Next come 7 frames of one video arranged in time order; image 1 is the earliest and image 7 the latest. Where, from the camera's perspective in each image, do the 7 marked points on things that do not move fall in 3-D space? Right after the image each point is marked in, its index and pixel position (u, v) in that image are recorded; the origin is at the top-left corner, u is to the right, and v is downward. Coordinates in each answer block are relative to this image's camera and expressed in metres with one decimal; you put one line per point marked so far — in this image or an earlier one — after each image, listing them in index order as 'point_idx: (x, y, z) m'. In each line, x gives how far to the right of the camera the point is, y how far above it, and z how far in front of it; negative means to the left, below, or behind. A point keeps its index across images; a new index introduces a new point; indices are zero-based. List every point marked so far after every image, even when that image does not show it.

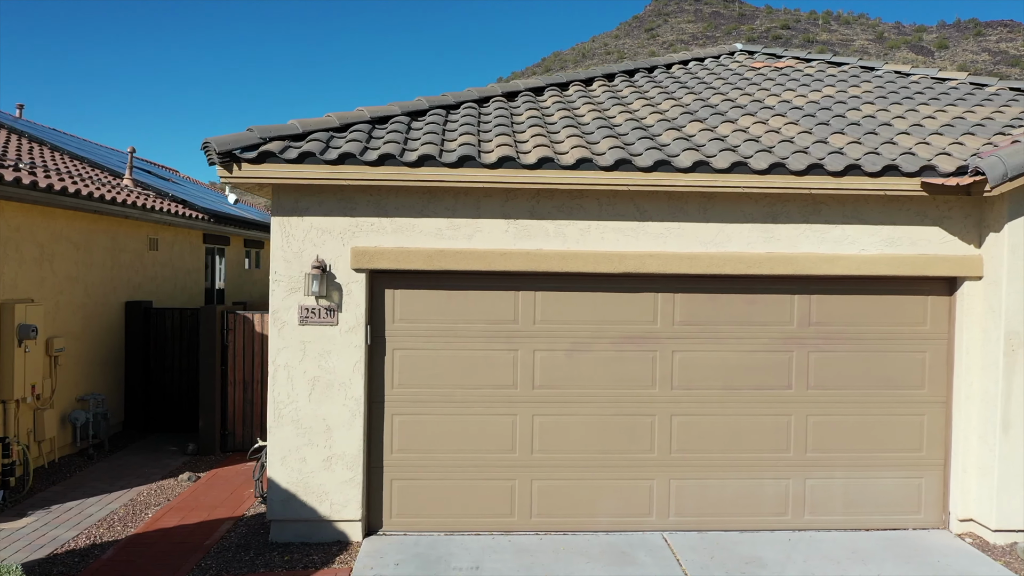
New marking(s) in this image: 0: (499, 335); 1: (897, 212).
0: (-0.1, -0.4, +6.8) m
1: (+3.6, +0.7, +6.8) m
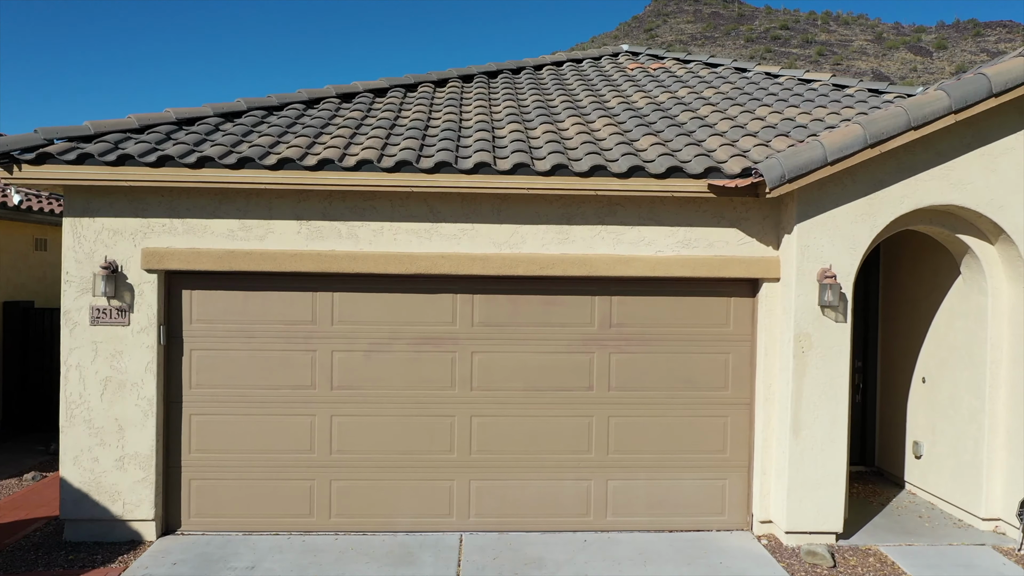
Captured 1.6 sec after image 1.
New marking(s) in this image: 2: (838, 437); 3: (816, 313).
0: (-2.0, -0.4, +6.8) m
1: (+1.7, +0.7, +6.8) m
2: (+3.0, -1.4, +6.6) m
3: (+2.8, -0.2, +6.6) m
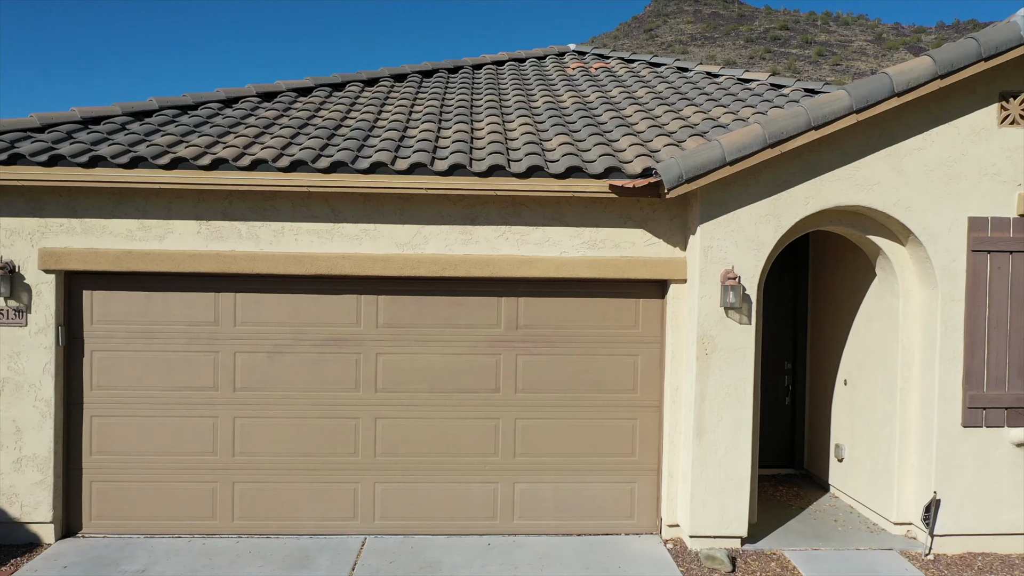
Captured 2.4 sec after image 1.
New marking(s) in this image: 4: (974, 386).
0: (-2.9, -0.5, +6.8) m
1: (+0.8, +0.7, +6.7) m
2: (+2.1, -1.4, +6.5) m
3: (+1.9, -0.2, +6.5) m
4: (+4.2, -0.9, +6.6) m
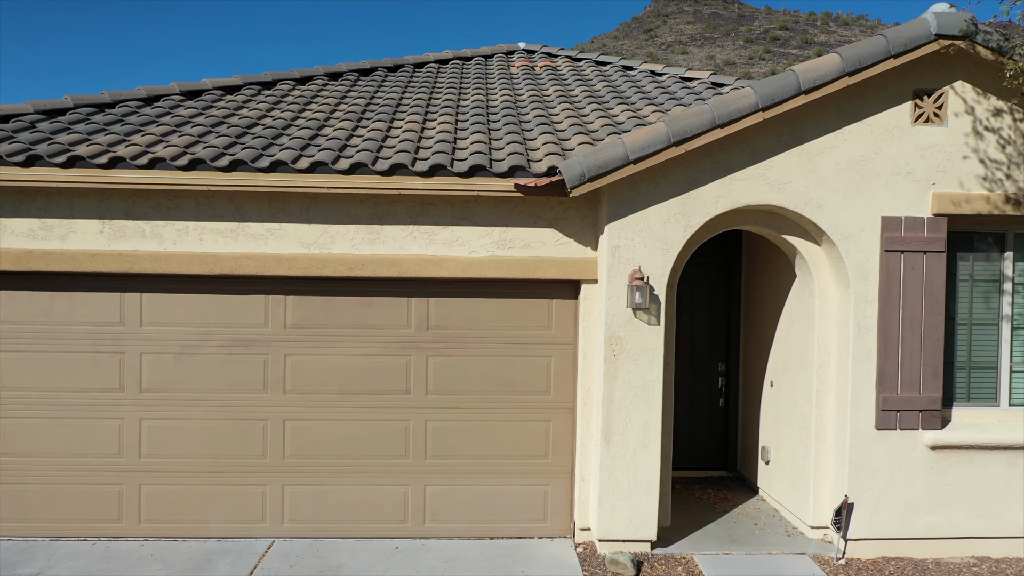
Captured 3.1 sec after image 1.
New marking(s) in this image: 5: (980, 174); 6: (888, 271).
0: (-3.8, -0.5, +6.7) m
1: (0.0, +0.7, +6.6) m
2: (+1.2, -1.4, +6.4) m
3: (+1.0, -0.2, +6.4) m
4: (+3.4, -0.9, +6.5) m
5: (+4.2, +1.0, +6.5) m
6: (+3.4, +0.1, +6.5) m
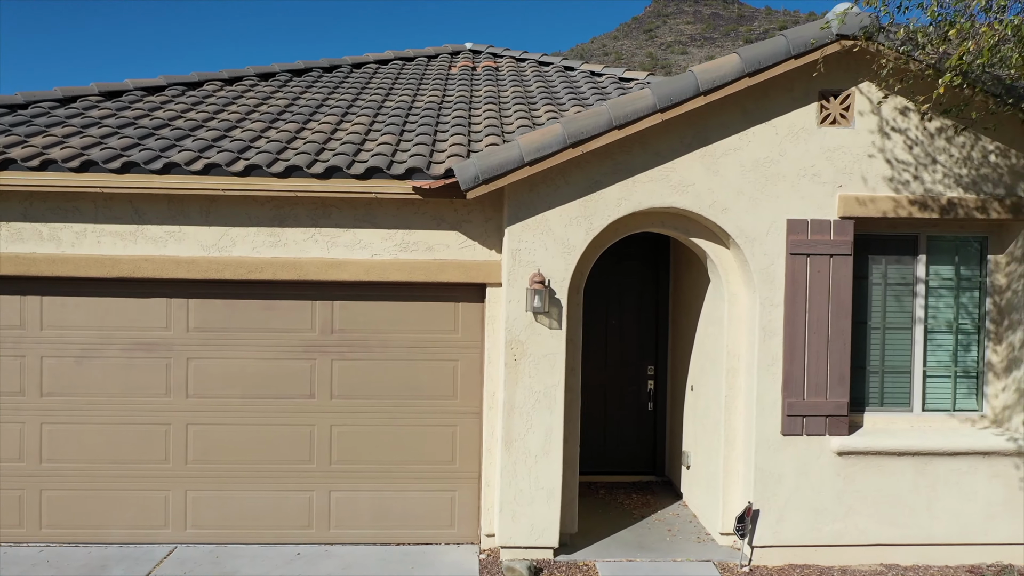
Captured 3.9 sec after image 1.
0: (-4.7, -0.5, +6.6) m
1: (-0.9, +0.7, +6.6) m
2: (+0.4, -1.4, +6.4) m
3: (+0.1, -0.3, +6.3) m
4: (+2.5, -0.9, +6.4) m
5: (+3.4, +1.0, +6.4) m
6: (+2.5, +0.1, +6.4) m
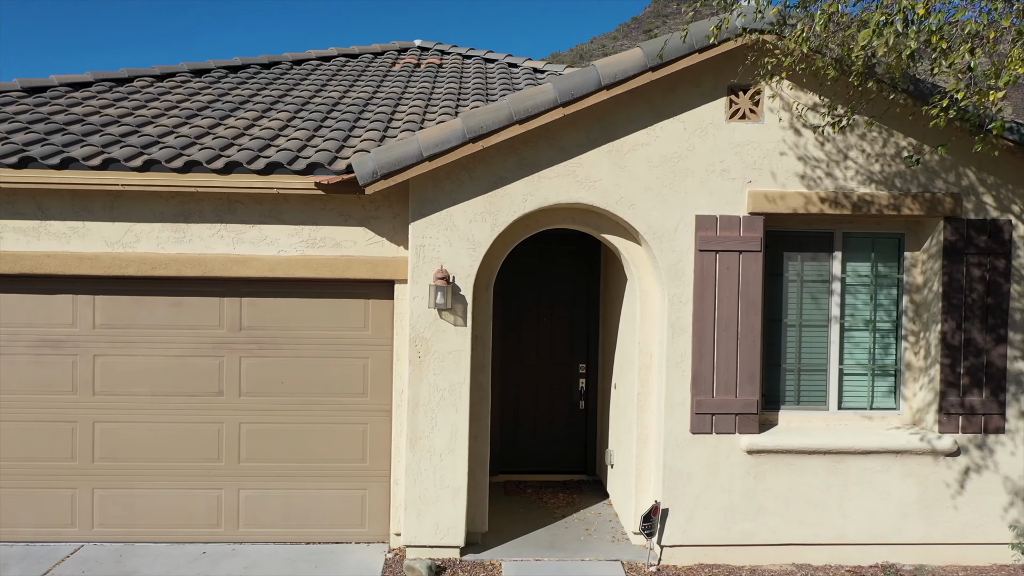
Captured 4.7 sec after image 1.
0: (-5.5, -0.4, +6.6) m
1: (-1.7, +0.7, +6.5) m
2: (-0.5, -1.4, +6.3) m
3: (-0.7, -0.2, +6.3) m
4: (+1.7, -0.9, +6.3) m
5: (+2.5, +1.0, +6.4) m
6: (+1.7, +0.1, +6.3) m
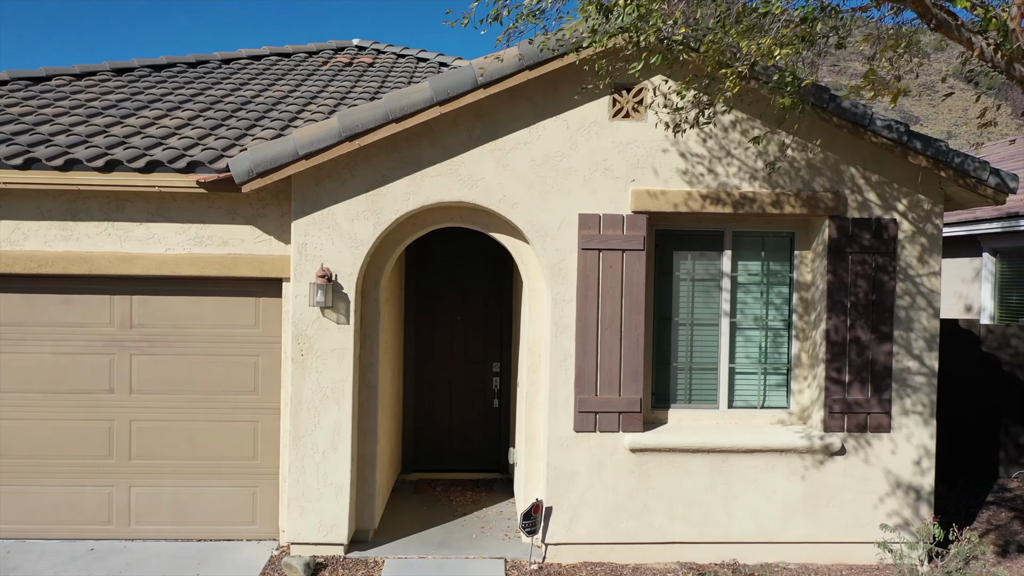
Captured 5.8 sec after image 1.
0: (-6.5, -0.4, +6.6) m
1: (-2.8, +0.7, +6.5) m
2: (-1.5, -1.4, +6.3) m
3: (-1.7, -0.2, +6.3) m
4: (+0.6, -0.9, +6.3) m
5: (+1.5, +1.0, +6.4) m
6: (+0.6, +0.2, +6.3) m
